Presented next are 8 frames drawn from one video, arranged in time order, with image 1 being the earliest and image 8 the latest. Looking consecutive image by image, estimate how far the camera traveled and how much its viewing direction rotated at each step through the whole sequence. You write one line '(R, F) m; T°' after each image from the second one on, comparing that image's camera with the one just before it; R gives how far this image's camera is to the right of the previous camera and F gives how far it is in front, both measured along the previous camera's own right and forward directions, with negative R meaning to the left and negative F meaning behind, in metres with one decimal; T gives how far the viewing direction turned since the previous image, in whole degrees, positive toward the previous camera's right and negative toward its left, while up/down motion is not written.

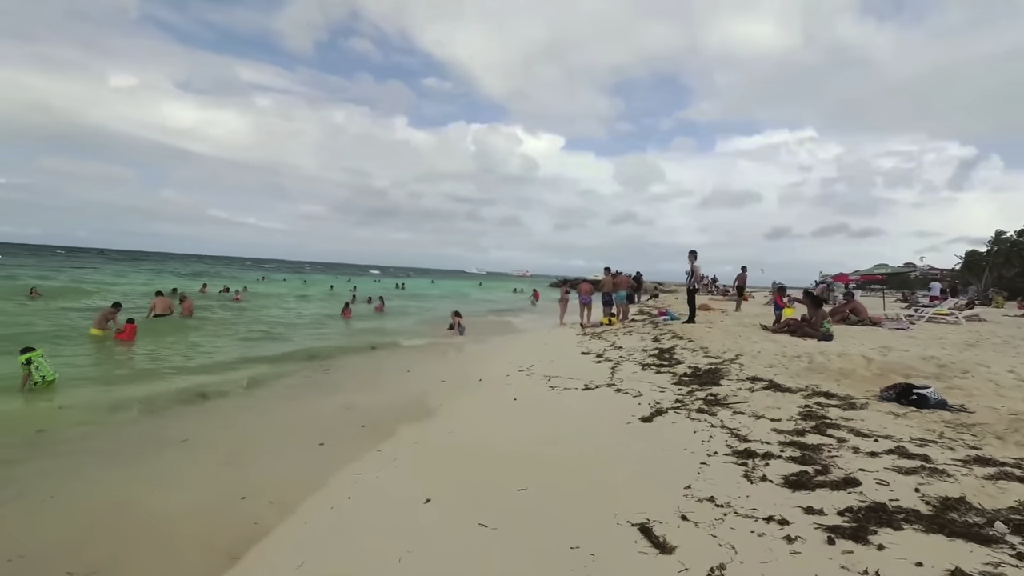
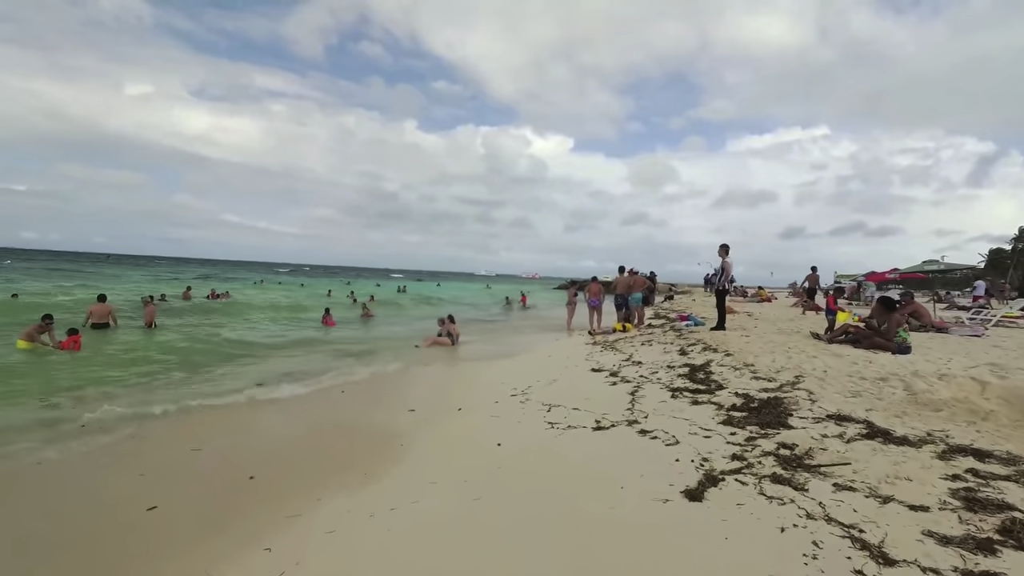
(+0.3, +2.0) m; -1°
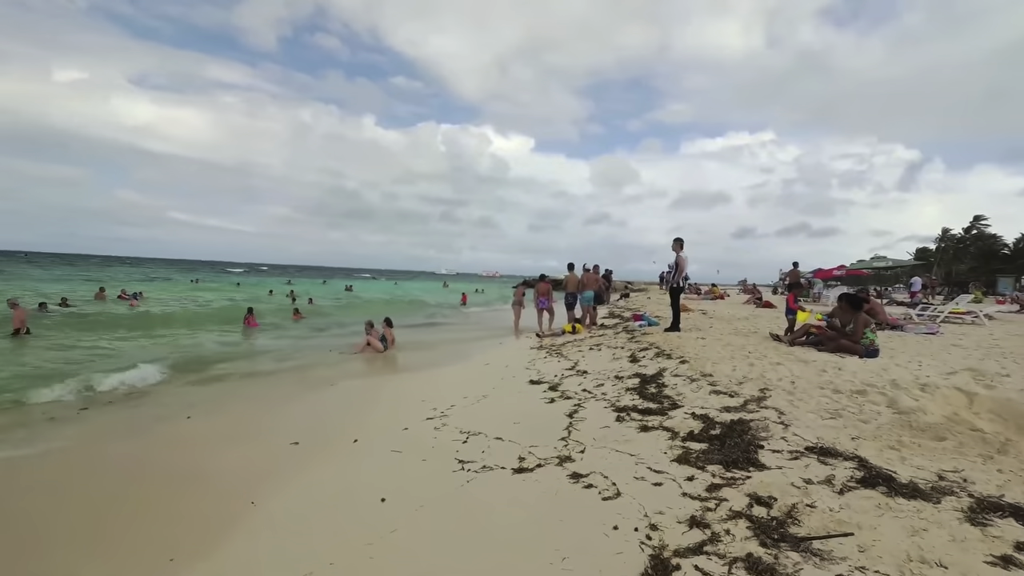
(+0.6, +1.3) m; +5°
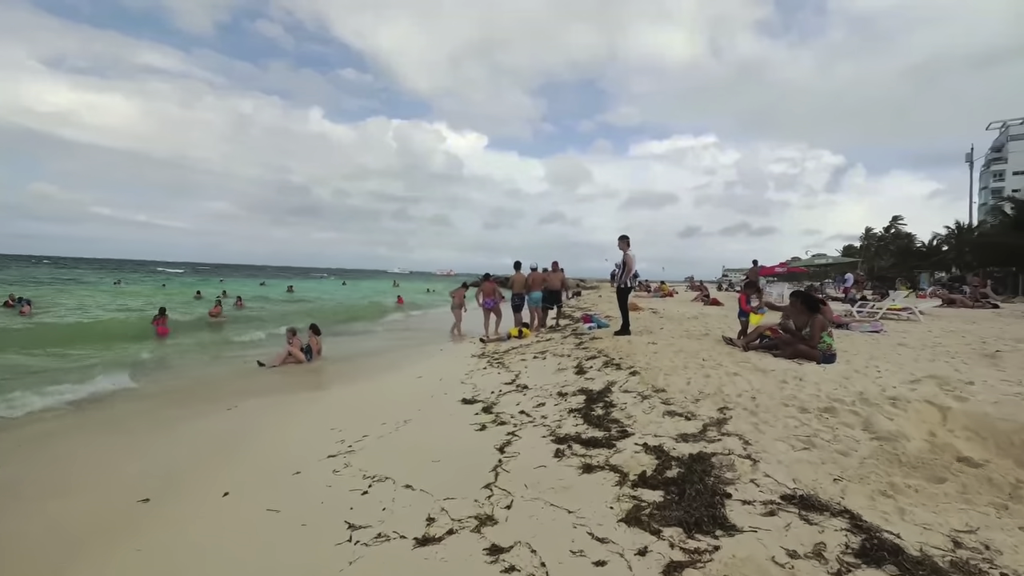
(+0.4, +1.0) m; +6°
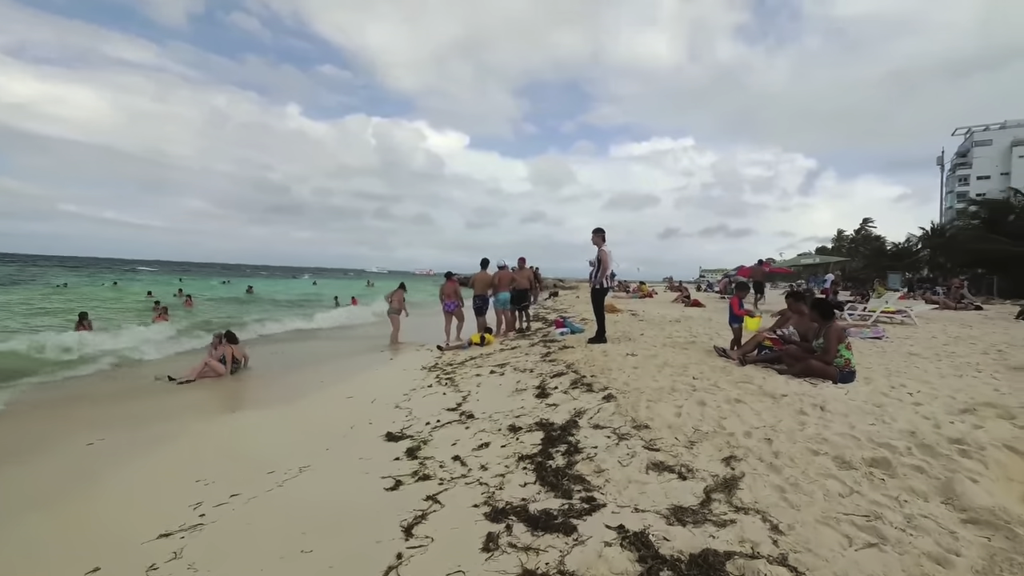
(+0.5, +1.5) m; +2°
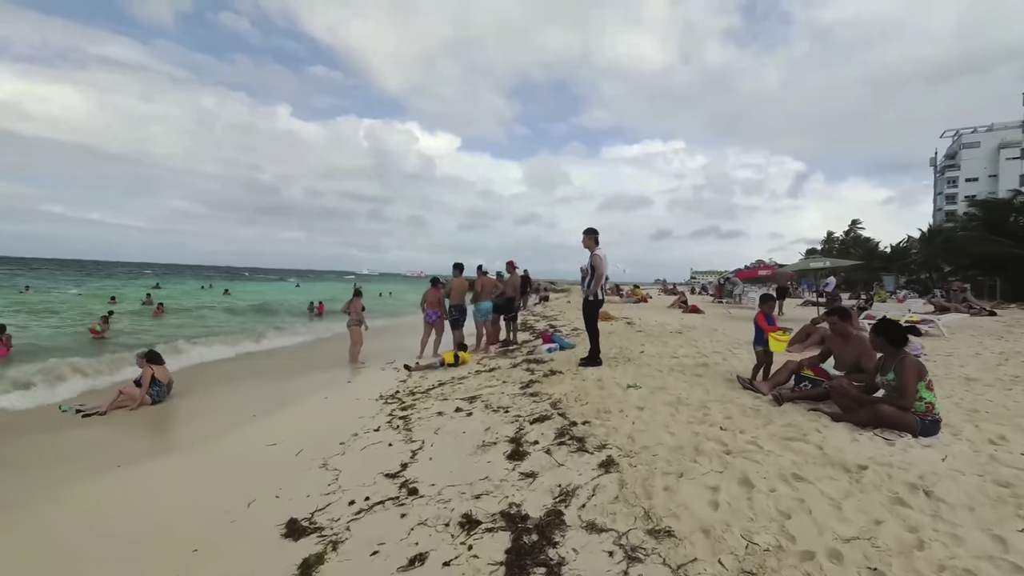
(+0.3, +1.5) m; +1°
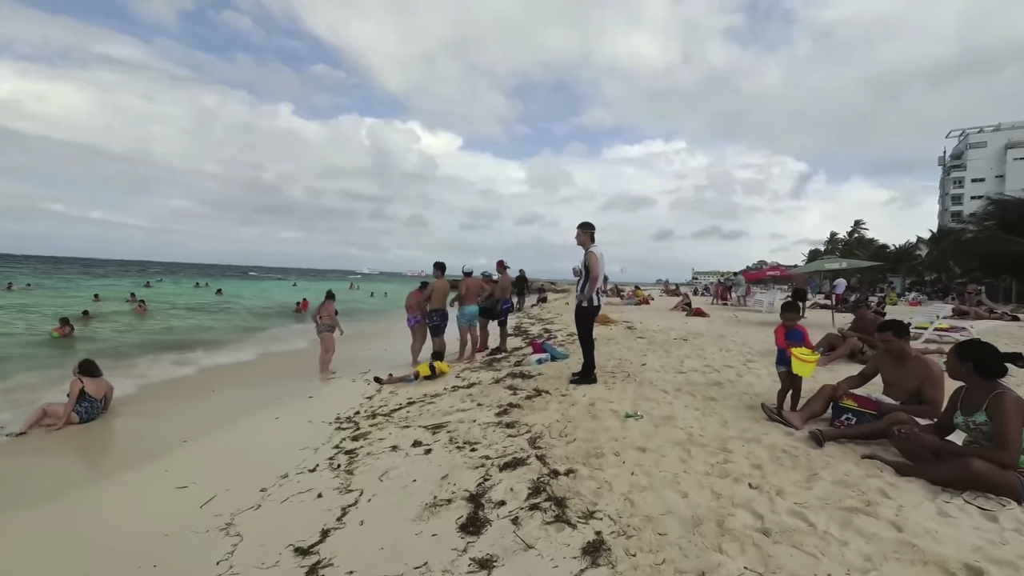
(+0.3, +1.1) m; 0°
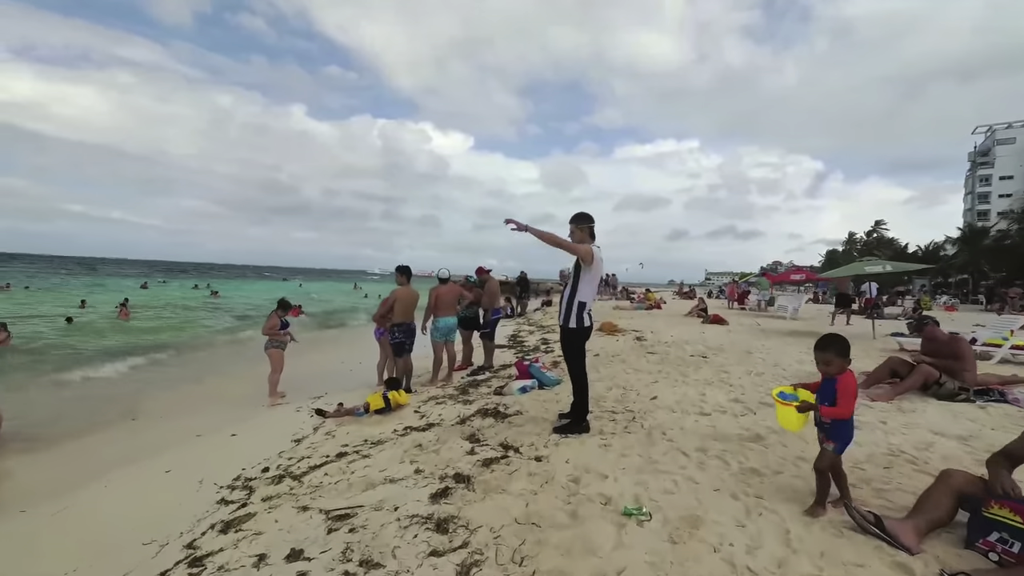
(+0.5, +1.7) m; -1°
